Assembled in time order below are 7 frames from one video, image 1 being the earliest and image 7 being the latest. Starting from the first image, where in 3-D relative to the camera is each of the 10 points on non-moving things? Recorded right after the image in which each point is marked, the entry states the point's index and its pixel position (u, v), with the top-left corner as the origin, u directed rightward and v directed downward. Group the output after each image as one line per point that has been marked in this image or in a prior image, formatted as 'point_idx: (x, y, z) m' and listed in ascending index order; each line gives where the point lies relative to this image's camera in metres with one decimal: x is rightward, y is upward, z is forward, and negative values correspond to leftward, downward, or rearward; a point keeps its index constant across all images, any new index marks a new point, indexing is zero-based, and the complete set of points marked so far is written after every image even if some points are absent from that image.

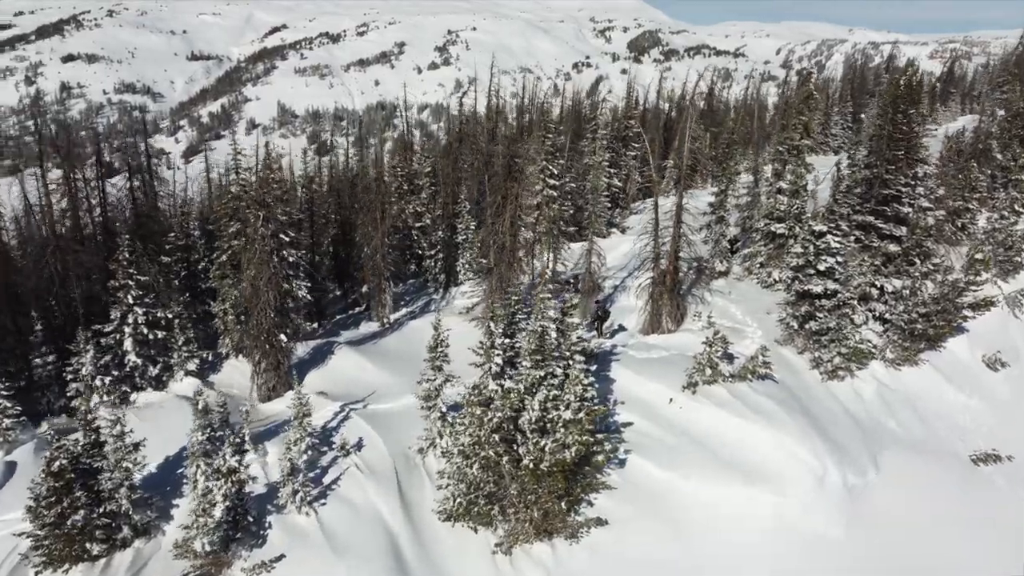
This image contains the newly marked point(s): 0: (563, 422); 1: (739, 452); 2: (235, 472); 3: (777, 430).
0: (+1.1, -2.9, +17.4) m
1: (+5.5, -4.0, +19.7) m
2: (-6.2, -4.1, +17.8) m
3: (+6.4, -3.4, +19.9) m
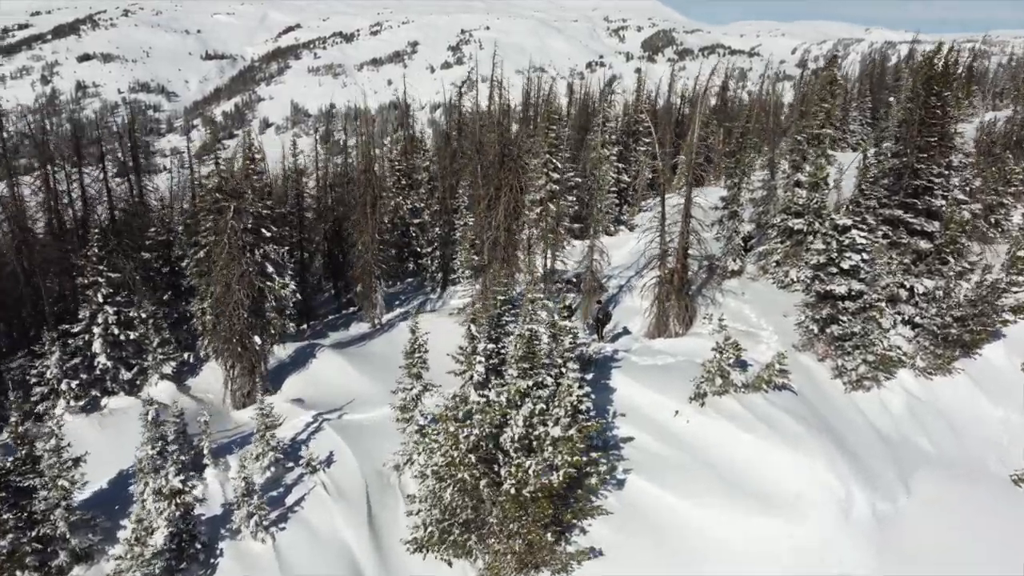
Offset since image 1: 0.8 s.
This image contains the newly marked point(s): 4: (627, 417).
0: (+0.7, -2.9, +15.2) m
1: (+5.1, -4.0, +17.4) m
2: (-6.6, -4.0, +15.8) m
3: (+6.0, -3.4, +17.7) m
4: (+2.8, -3.2, +19.8) m
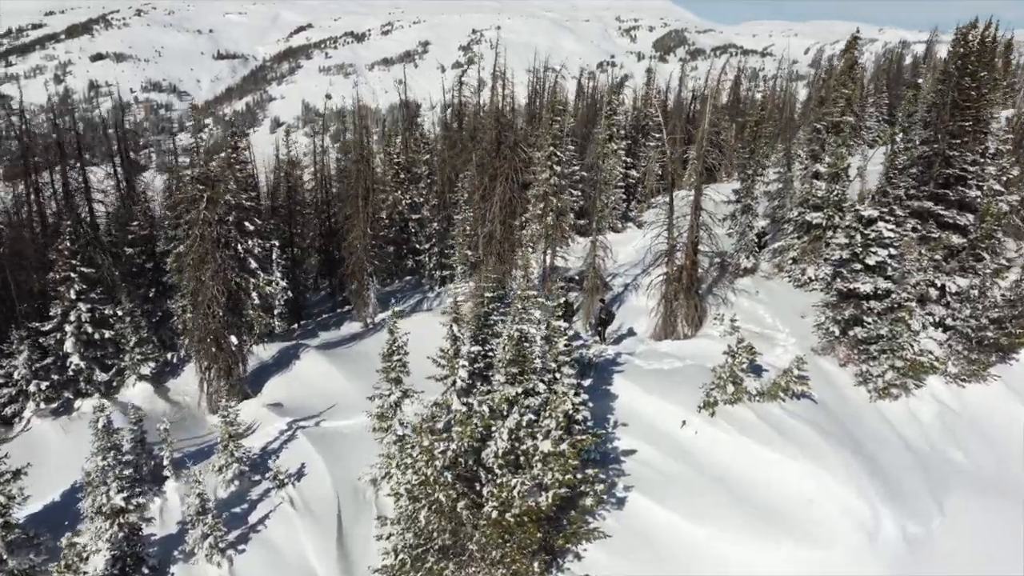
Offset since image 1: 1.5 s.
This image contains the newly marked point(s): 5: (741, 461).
0: (+0.5, -2.8, +13.4) m
1: (+4.9, -3.9, +15.6) m
2: (-6.8, -3.9, +14.1) m
3: (+5.8, -3.4, +15.8) m
4: (+2.6, -3.1, +18.0) m
5: (+4.6, -3.4, +16.3) m
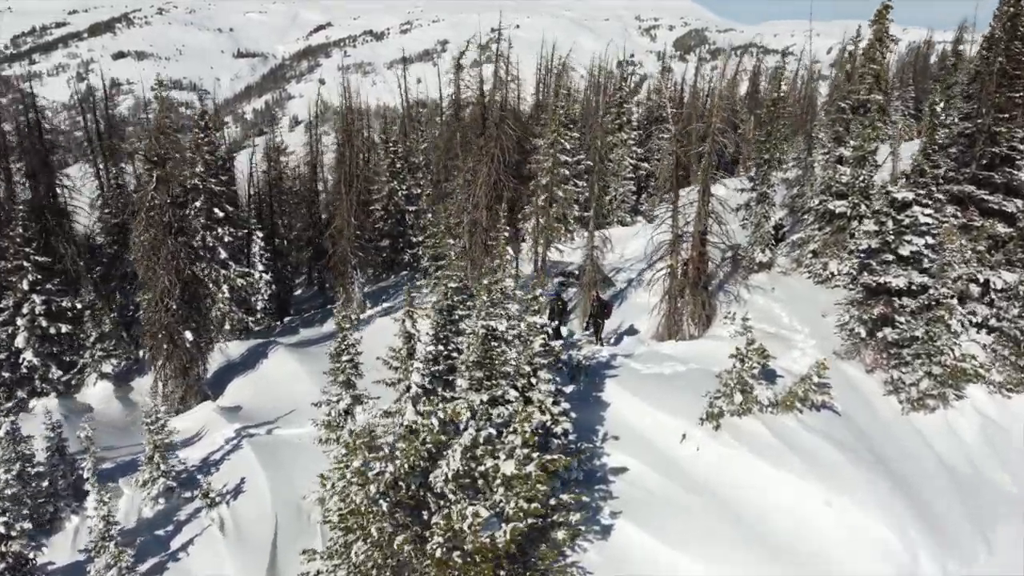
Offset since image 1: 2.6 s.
0: (-0.2, -2.6, +11.0) m
1: (+4.3, -3.8, +13.1) m
2: (-7.4, -3.7, +11.8) m
3: (+5.2, -3.3, +13.3) m
4: (+2.1, -3.0, +15.5) m
5: (+4.0, -3.3, +13.8) m
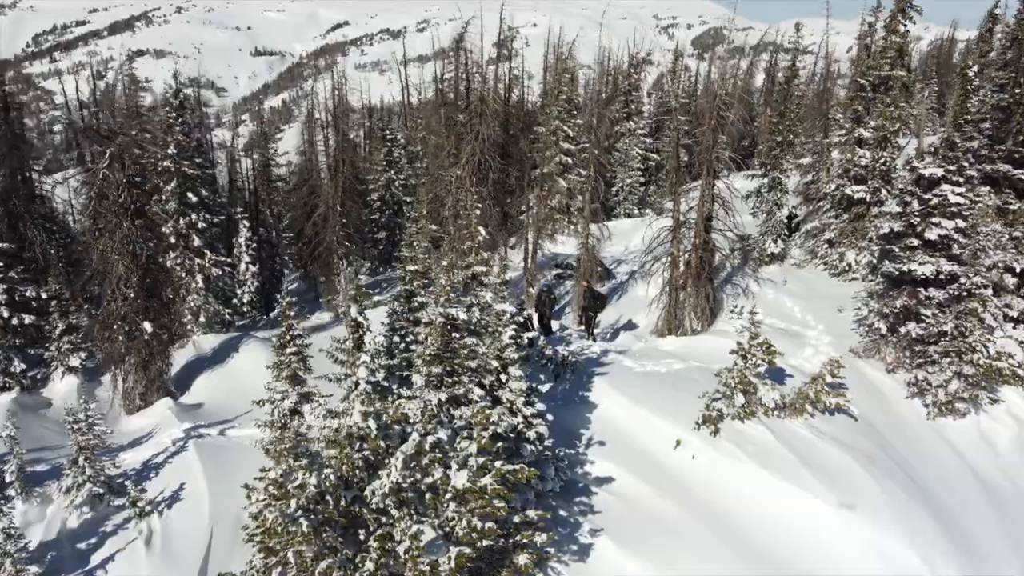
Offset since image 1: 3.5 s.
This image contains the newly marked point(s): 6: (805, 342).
0: (-0.7, -2.4, +9.3) m
1: (+3.8, -3.5, +11.3) m
2: (-8.0, -3.4, +10.2) m
3: (+4.7, -3.0, +11.5) m
4: (+1.6, -2.7, +13.7) m
5: (+3.5, -3.1, +12.0) m
6: (+6.5, -1.2, +17.7) m
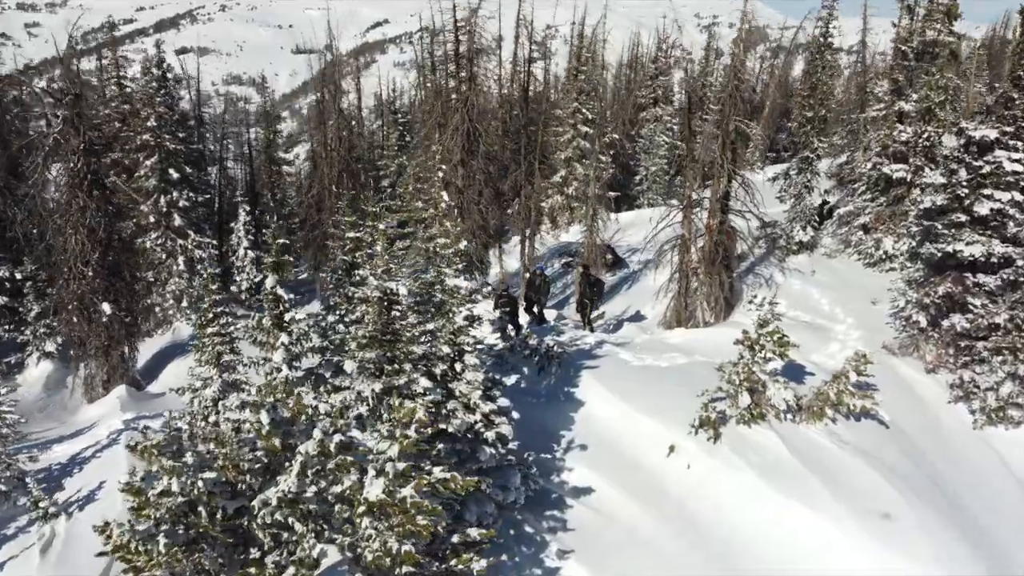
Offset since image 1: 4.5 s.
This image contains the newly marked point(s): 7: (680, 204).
0: (-1.4, -2.0, +7.4) m
1: (+3.1, -3.3, +9.2) m
2: (-8.6, -2.9, +8.7) m
3: (+4.1, -2.8, +9.3) m
4: (+1.1, -2.4, +11.8) m
5: (+2.9, -2.8, +9.9) m
6: (+6.2, -0.9, +15.5) m
7: (+3.7, +1.8, +17.3) m
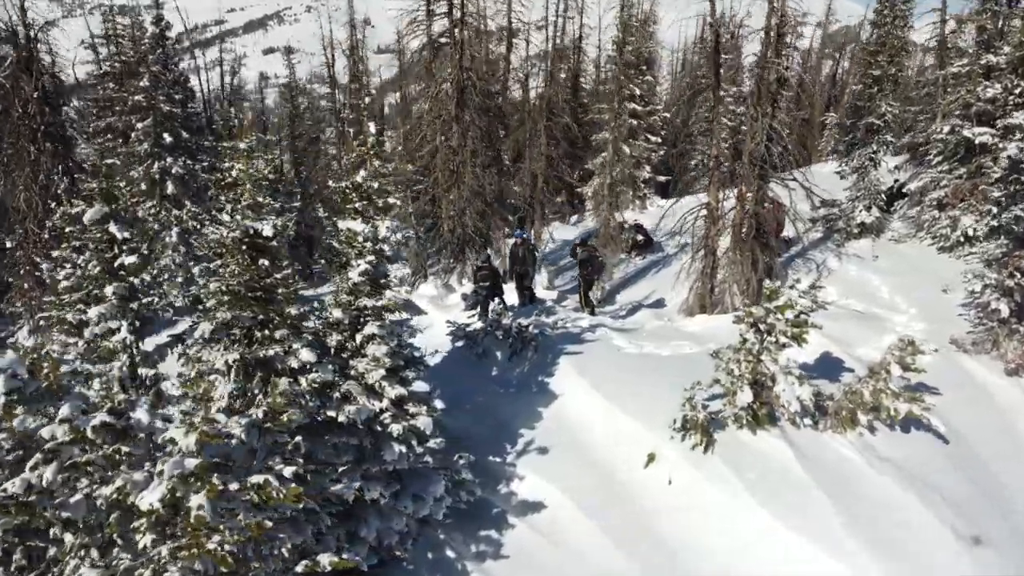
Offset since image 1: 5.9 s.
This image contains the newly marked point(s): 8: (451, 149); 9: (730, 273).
0: (-2.5, -1.5, +5.2) m
1: (+2.2, -2.8, +6.5) m
2: (-9.6, -2.2, +7.1) m
3: (+3.2, -2.4, +6.6) m
4: (+0.4, -1.9, +9.2) m
5: (+2.1, -2.4, +7.3) m
6: (+5.9, -0.6, +12.5) m
7: (+3.6, +2.2, +14.6) m
8: (-1.2, +2.7, +15.8) m
9: (+4.1, +0.3, +14.9) m
